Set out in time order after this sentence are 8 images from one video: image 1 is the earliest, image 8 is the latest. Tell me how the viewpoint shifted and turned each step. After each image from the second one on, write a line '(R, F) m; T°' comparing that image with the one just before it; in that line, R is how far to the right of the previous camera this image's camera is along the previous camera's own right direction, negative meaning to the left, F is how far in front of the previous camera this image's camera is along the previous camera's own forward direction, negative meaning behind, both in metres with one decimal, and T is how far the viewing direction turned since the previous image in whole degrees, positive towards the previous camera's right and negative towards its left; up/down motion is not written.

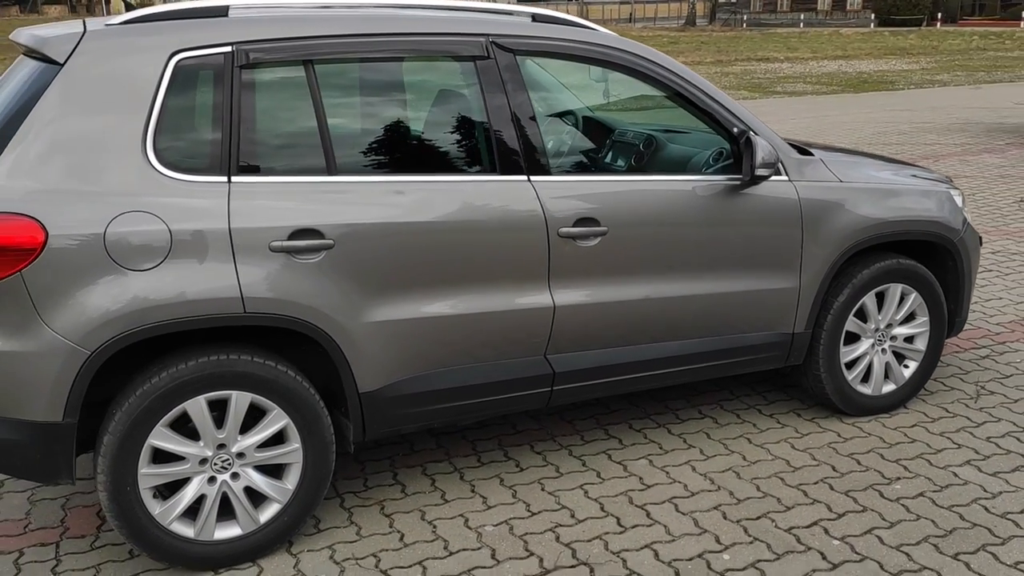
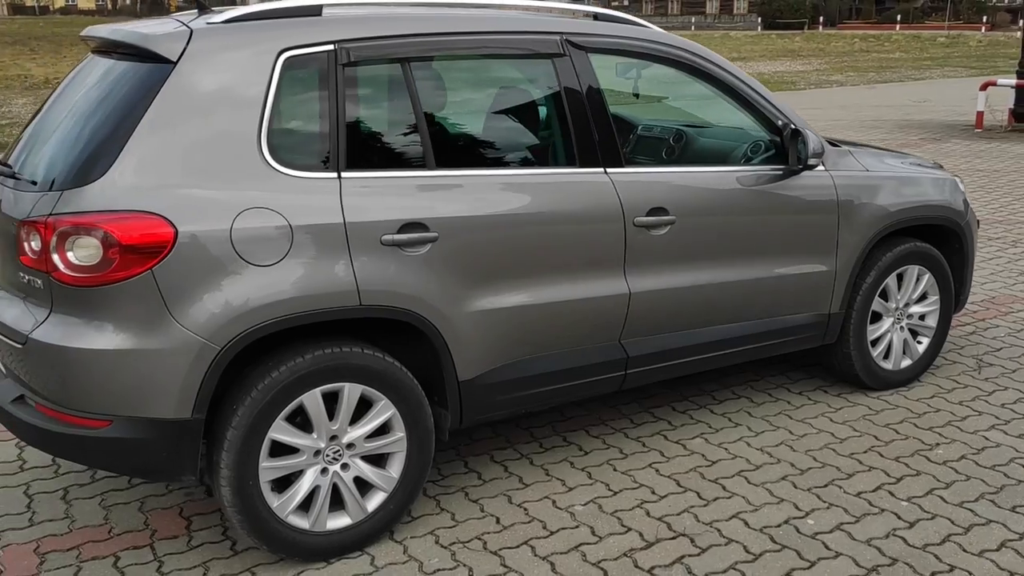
(-0.7, -0.1) m; +6°
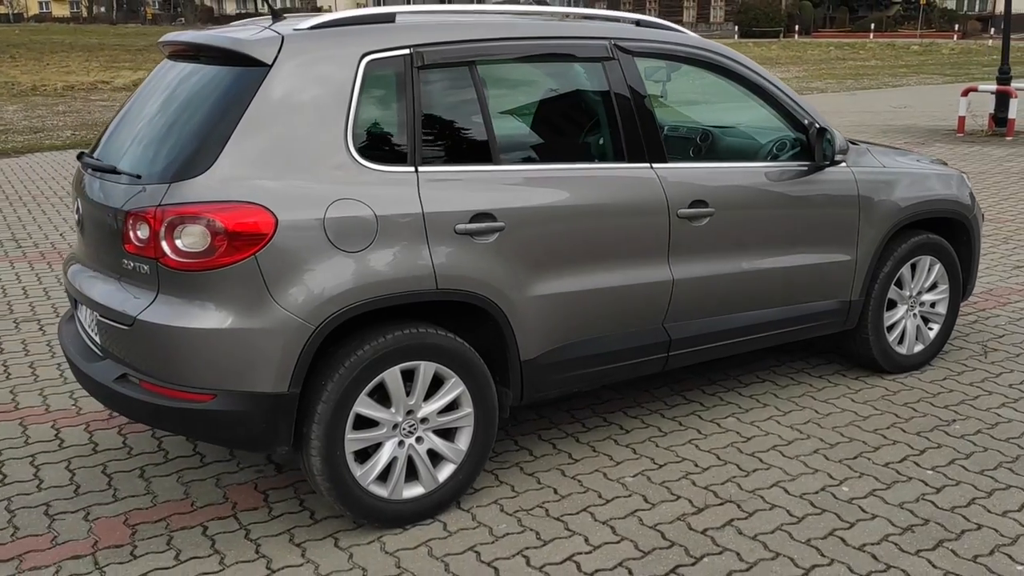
(-0.3, -0.3) m; +1°
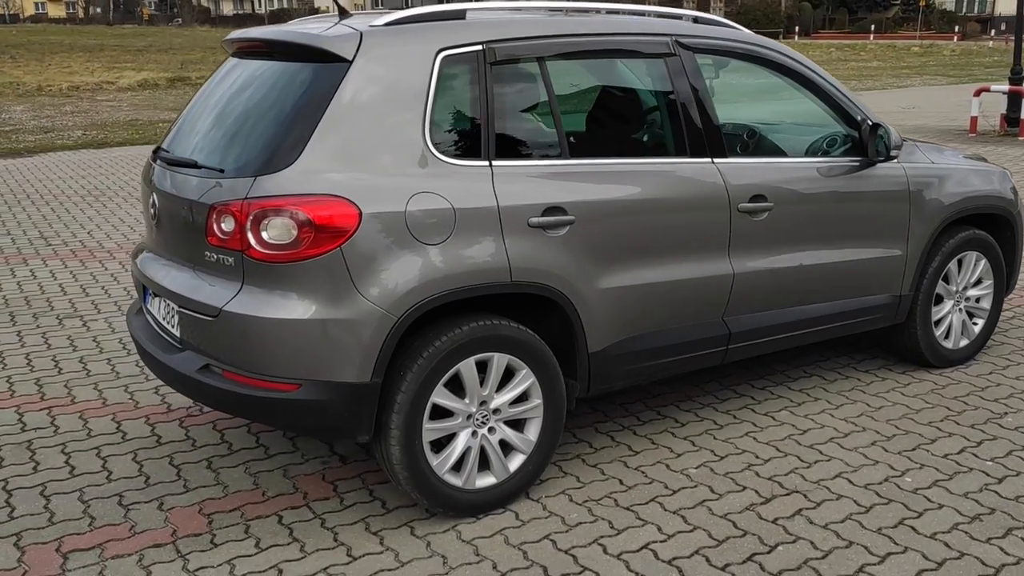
(-0.3, 0.0) m; 0°
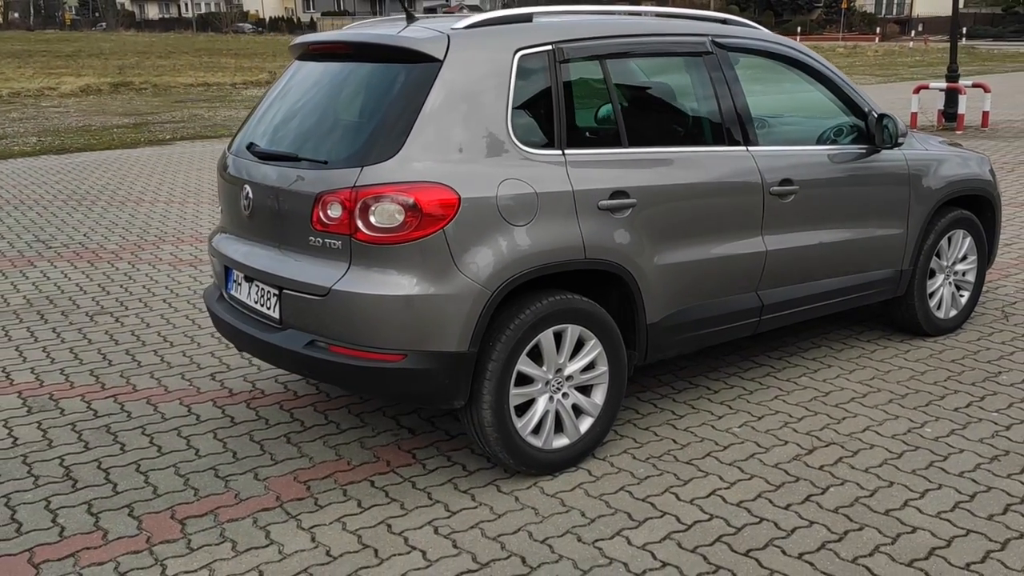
(-0.5, -0.3) m; +4°
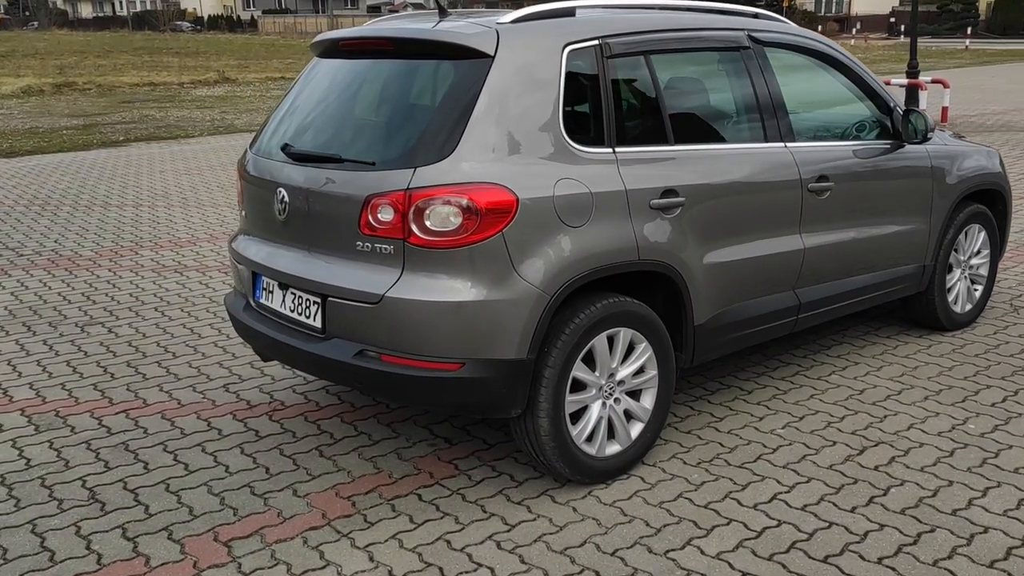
(-0.4, +0.1) m; +3°
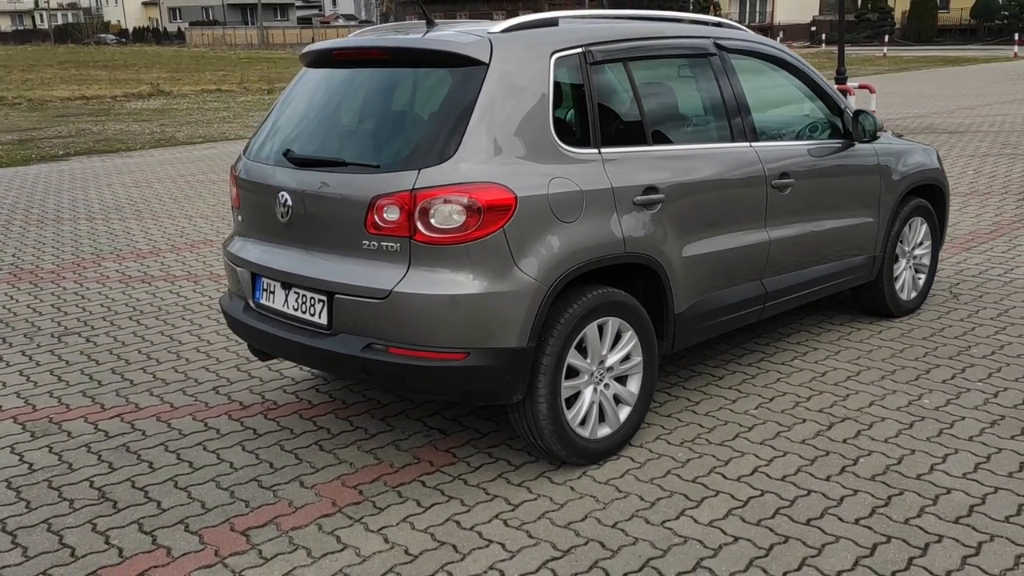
(-0.2, -0.2) m; +4°
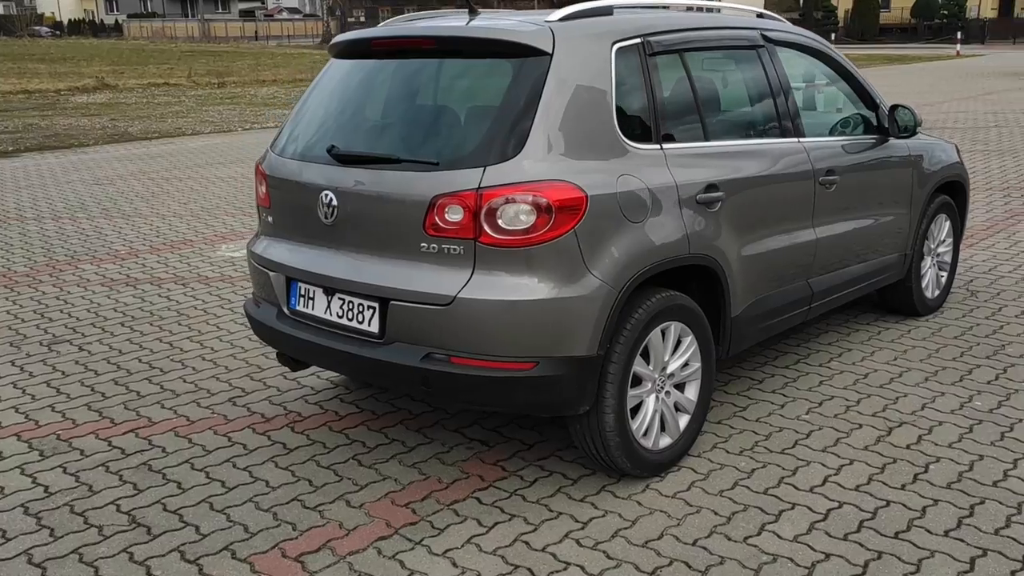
(-0.4, +0.2) m; +3°
